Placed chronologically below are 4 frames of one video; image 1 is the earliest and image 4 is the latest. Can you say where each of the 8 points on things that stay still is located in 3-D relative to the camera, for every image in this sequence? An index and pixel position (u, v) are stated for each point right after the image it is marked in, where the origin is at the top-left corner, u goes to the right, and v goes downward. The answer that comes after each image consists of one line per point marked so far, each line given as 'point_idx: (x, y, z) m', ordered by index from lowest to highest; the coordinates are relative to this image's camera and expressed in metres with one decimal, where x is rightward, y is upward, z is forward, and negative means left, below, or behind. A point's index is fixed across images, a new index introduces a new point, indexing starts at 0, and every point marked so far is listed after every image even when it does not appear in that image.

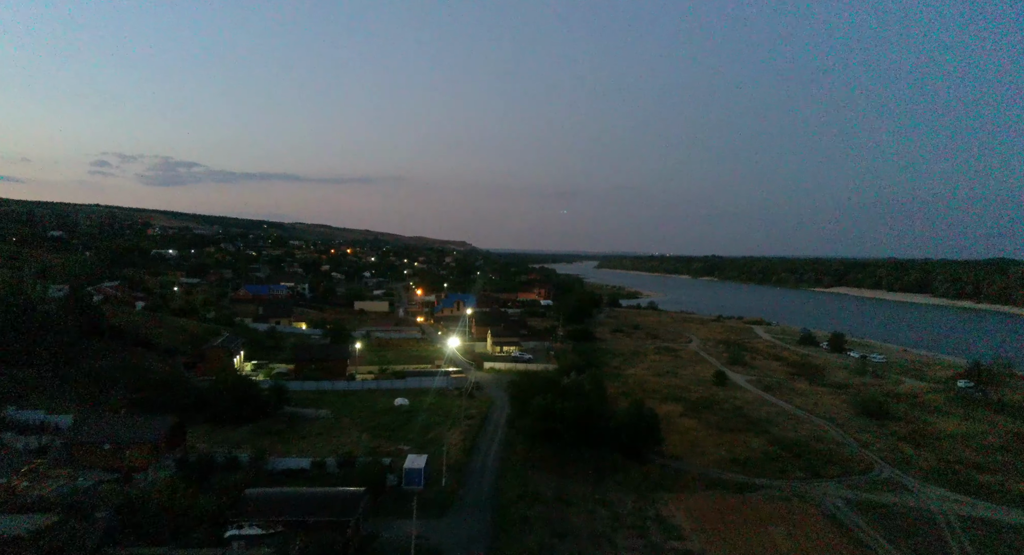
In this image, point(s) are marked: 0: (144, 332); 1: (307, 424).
0: (-10.2, -1.5, +17.2) m
1: (-4.3, -3.1, +13.1) m
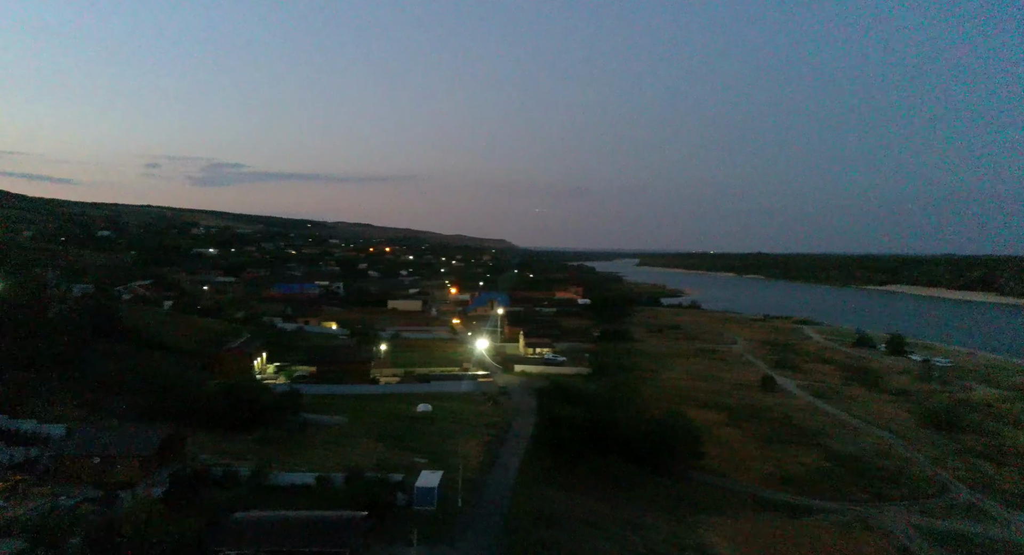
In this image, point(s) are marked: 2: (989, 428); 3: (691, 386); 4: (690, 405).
0: (-9.4, -1.5, +16.8) m
1: (-3.8, -3.1, +12.3) m
2: (+12.0, -3.8, +15.7) m
3: (+5.4, -3.3, +19.0) m
4: (+4.8, -3.4, +16.8) m
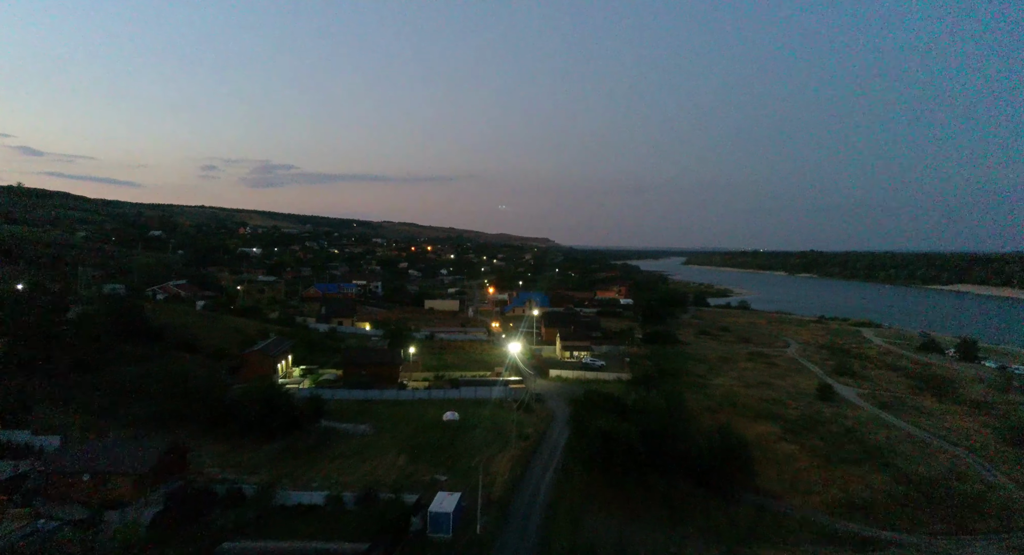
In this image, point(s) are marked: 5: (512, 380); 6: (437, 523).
0: (-8.5, -1.5, +16.5) m
1: (-3.2, -3.1, +11.6) m
2: (+12.8, -3.8, +13.9) m
3: (+6.4, -3.3, +17.7) m
4: (+5.6, -3.4, +15.5) m
5: (0.0, -2.8, +16.9) m
6: (-1.0, -3.3, +8.4) m
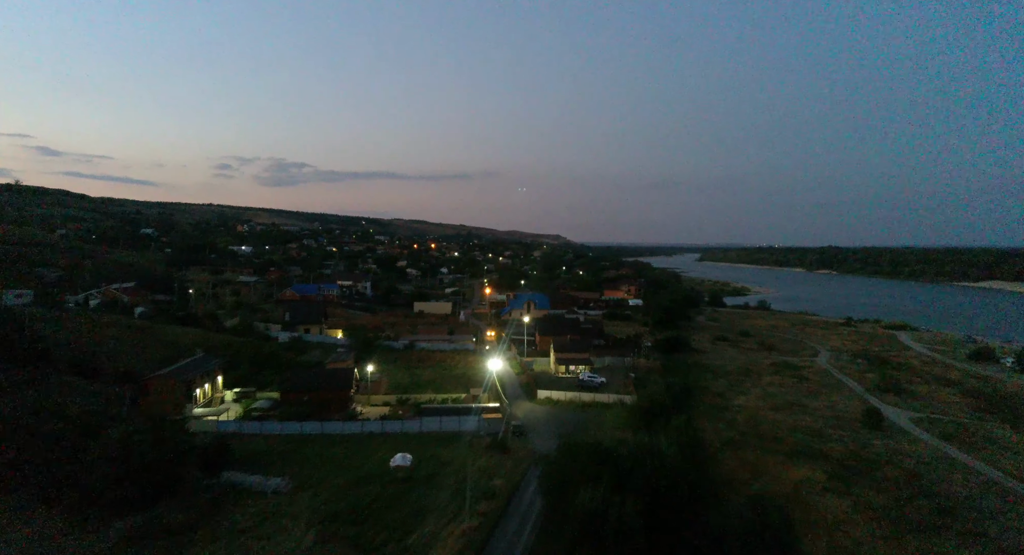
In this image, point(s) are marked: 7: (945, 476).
0: (-9.0, -1.6, +13.5) m
1: (-3.9, -3.2, +8.6) m
2: (+12.2, -3.9, +10.6) m
3: (+6.0, -3.3, +14.4) m
4: (+5.1, -3.5, +12.3) m
5: (-0.5, -2.9, +13.8) m
6: (-1.7, -3.4, +5.3) m
7: (+8.0, -3.7, +11.4) m
